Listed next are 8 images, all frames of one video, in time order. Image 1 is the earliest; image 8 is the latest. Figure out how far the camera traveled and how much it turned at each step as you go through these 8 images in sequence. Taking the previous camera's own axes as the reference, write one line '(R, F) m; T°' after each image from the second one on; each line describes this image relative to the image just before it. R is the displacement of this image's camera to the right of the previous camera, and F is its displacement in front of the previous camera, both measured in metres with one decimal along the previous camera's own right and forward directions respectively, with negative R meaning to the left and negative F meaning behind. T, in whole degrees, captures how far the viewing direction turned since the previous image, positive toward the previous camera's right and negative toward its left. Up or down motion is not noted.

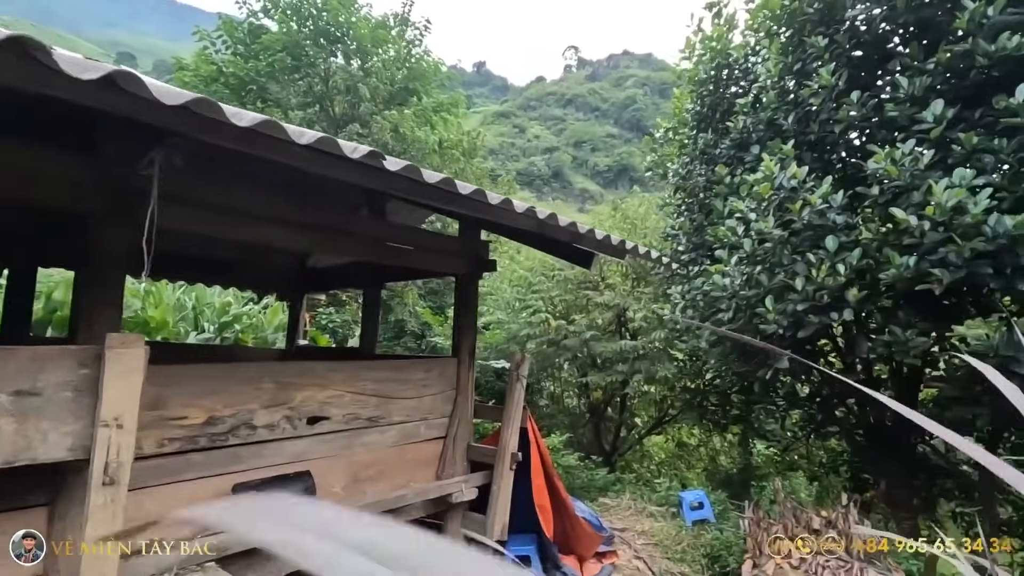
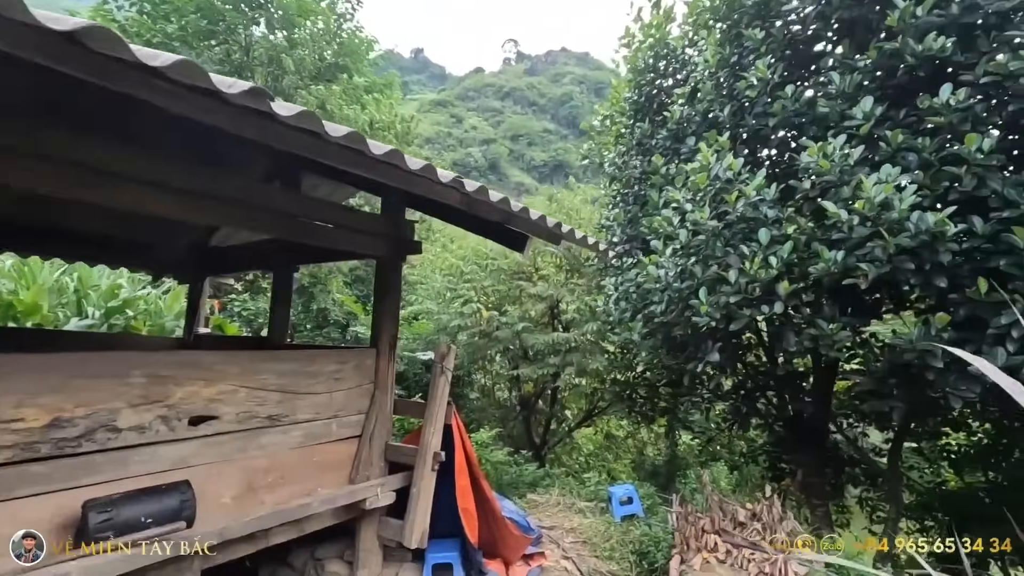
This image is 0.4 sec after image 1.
(+0.1, +0.3) m; +7°
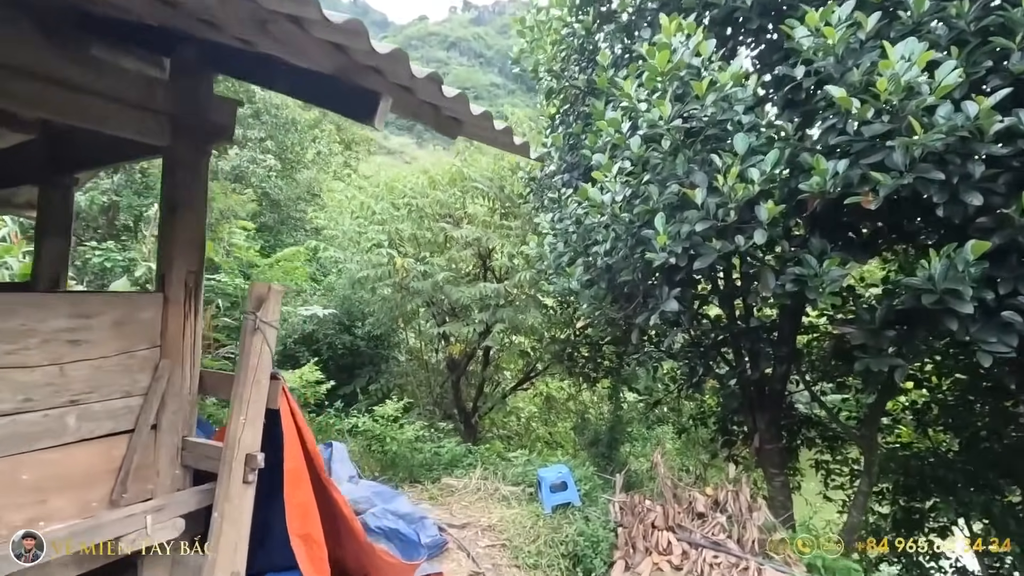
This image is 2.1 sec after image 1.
(+0.4, +1.3) m; +5°
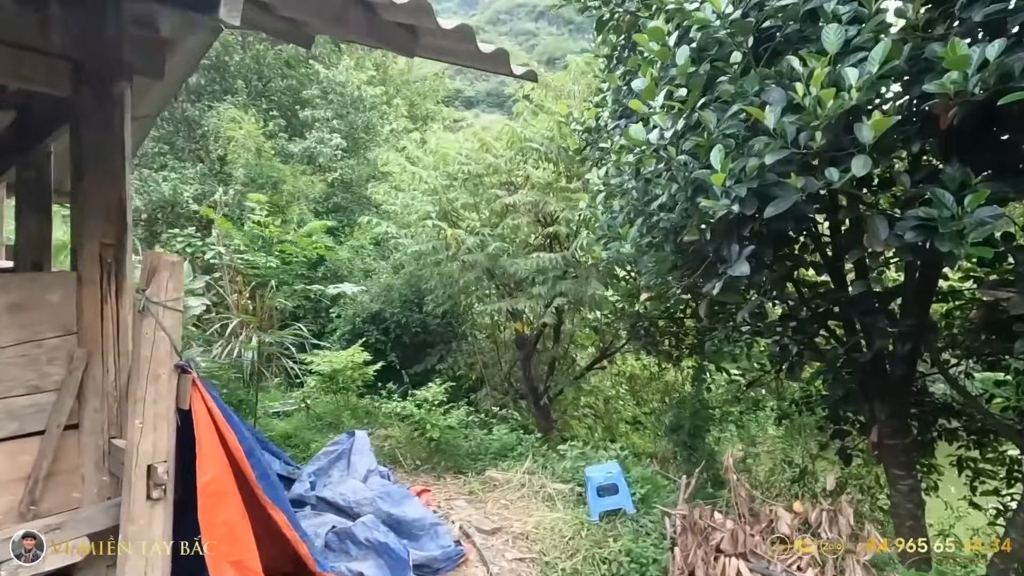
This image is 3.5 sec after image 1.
(+0.4, +0.7) m; -11°
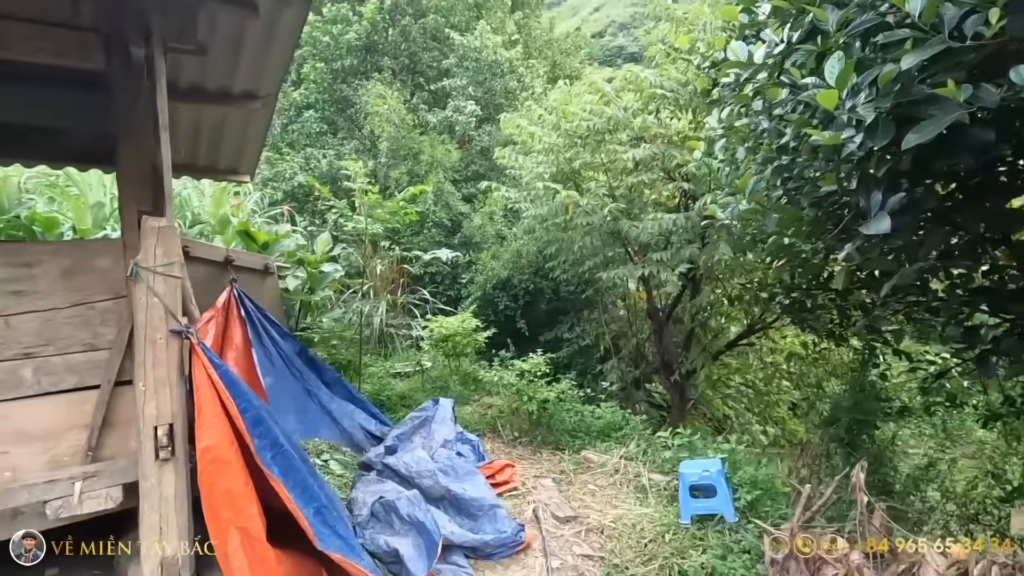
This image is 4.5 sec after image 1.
(+0.5, +0.4) m; -17°
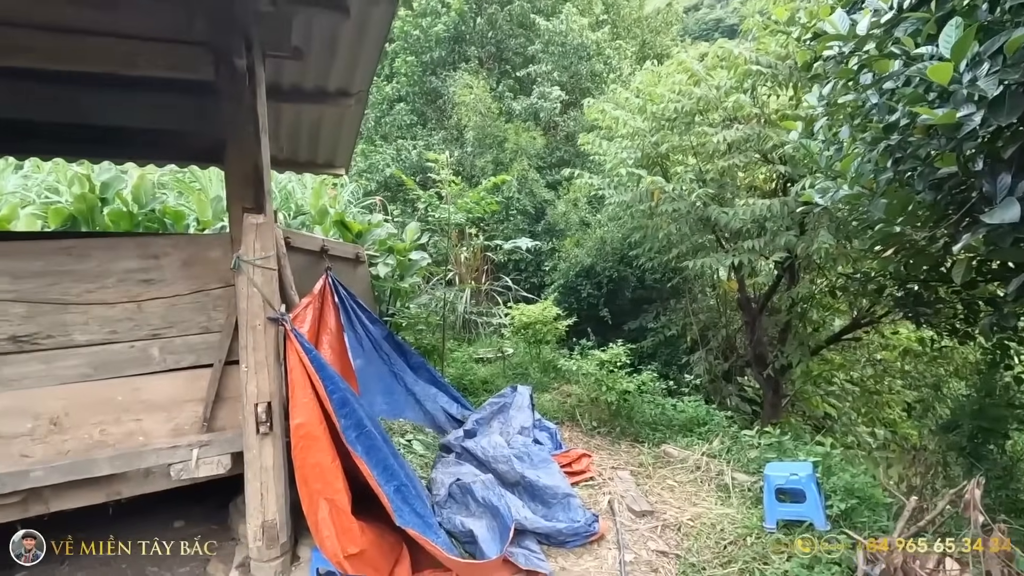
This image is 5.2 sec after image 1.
(+0.1, 0.0) m; -9°
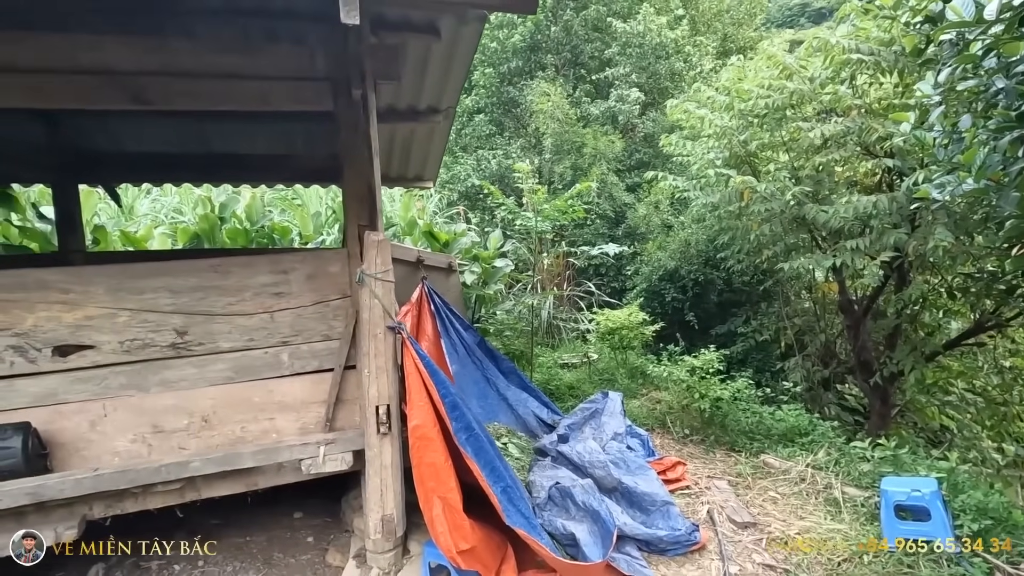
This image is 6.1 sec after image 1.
(-0.1, -0.1) m; -8°
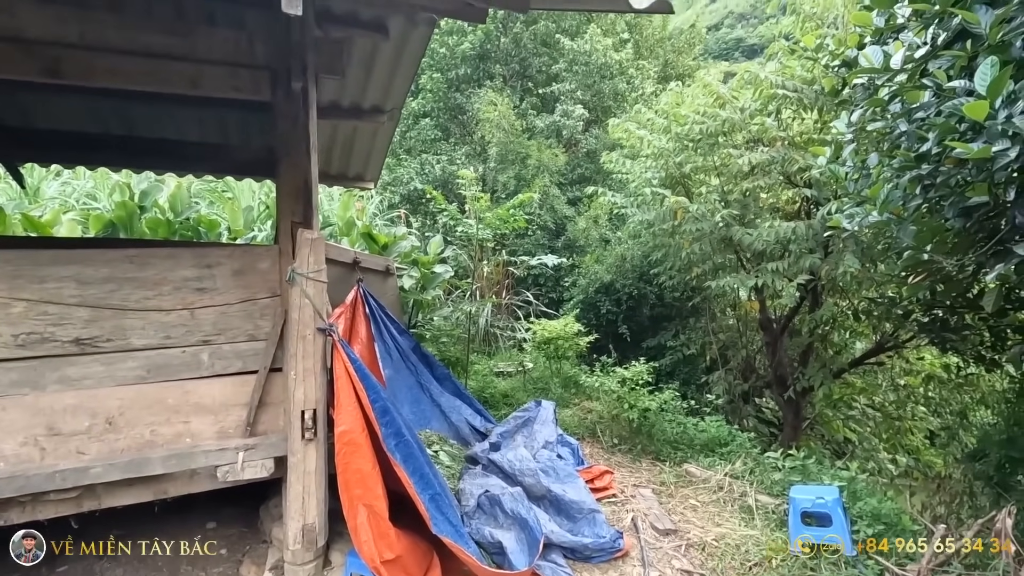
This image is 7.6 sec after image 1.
(0.0, 0.0) m; +6°
